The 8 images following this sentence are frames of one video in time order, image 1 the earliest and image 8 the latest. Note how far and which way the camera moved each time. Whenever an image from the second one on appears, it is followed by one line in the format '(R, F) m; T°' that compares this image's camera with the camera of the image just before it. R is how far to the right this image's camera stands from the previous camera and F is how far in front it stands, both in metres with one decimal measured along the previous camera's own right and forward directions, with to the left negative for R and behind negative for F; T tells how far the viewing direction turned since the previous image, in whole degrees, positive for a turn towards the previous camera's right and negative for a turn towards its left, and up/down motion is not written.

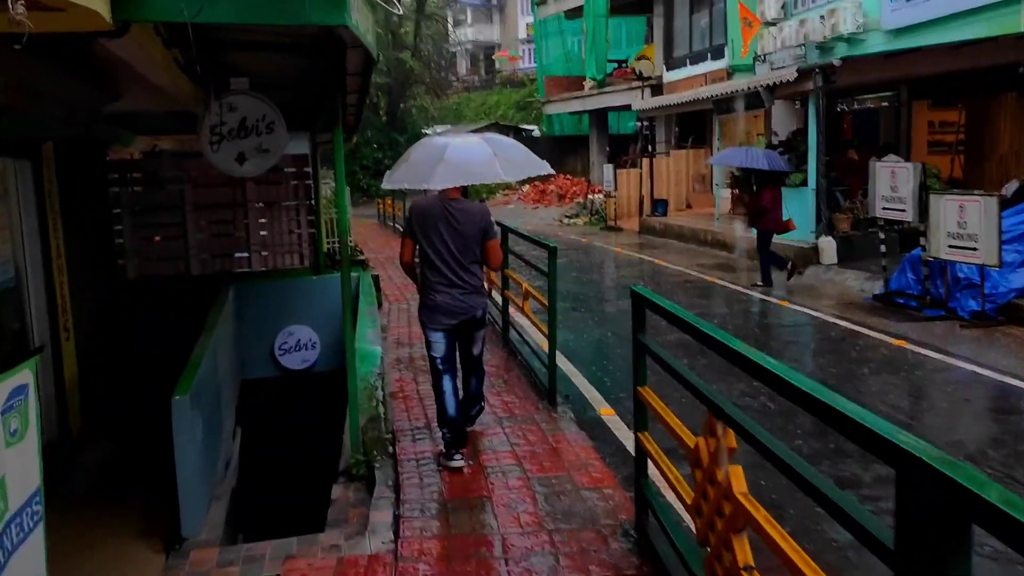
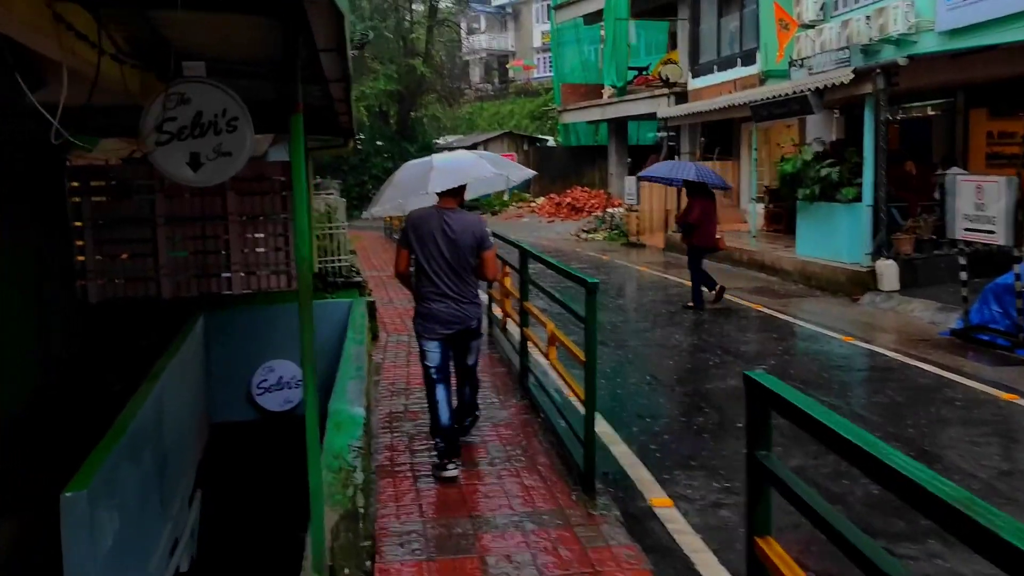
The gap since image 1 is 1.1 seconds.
(-0.1, +1.4) m; -1°
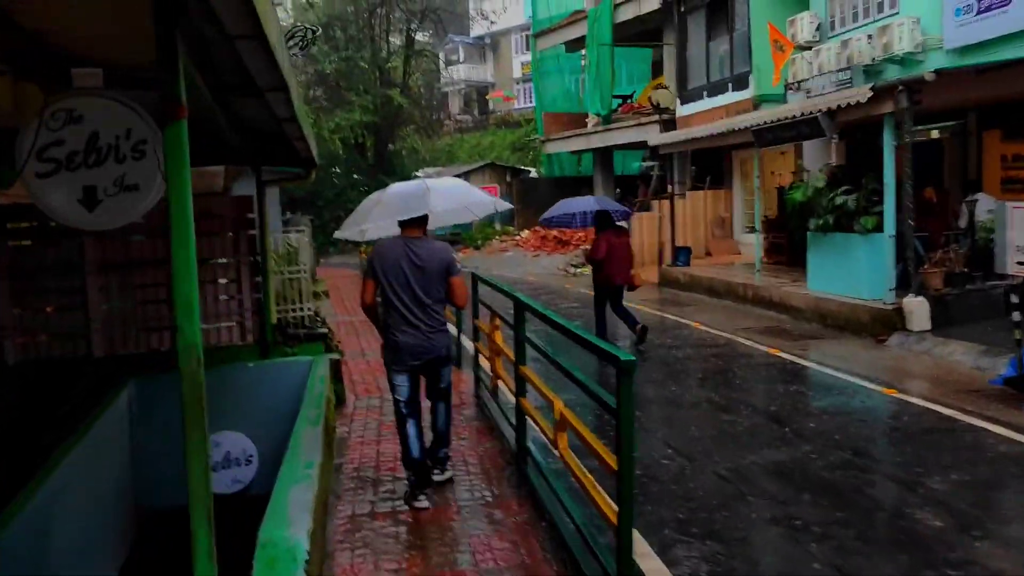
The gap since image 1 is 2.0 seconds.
(0.0, +1.2) m; +1°
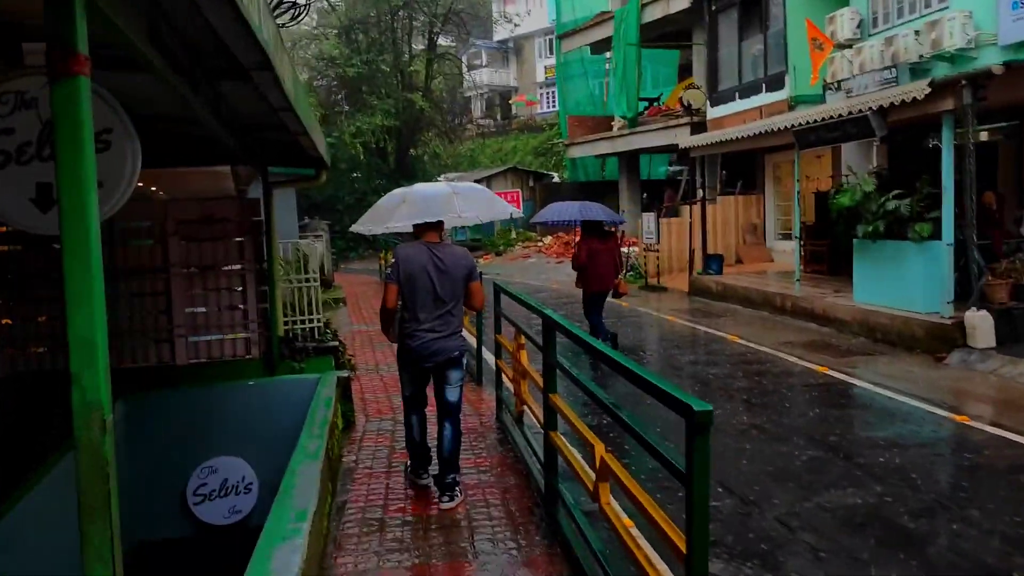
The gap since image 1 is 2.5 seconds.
(0.0, +0.7) m; -1°
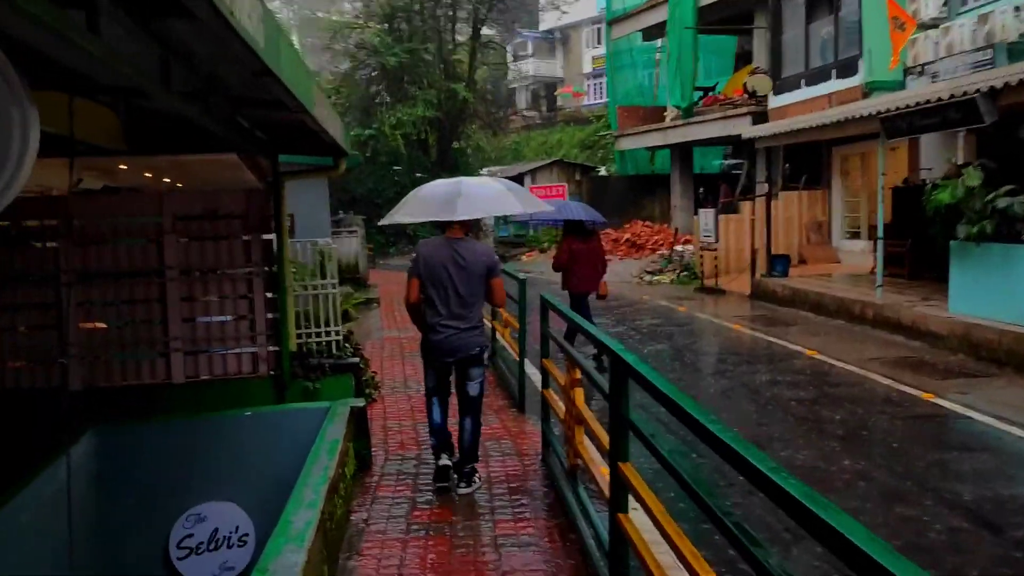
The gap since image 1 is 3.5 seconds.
(-0.1, +1.2) m; -3°
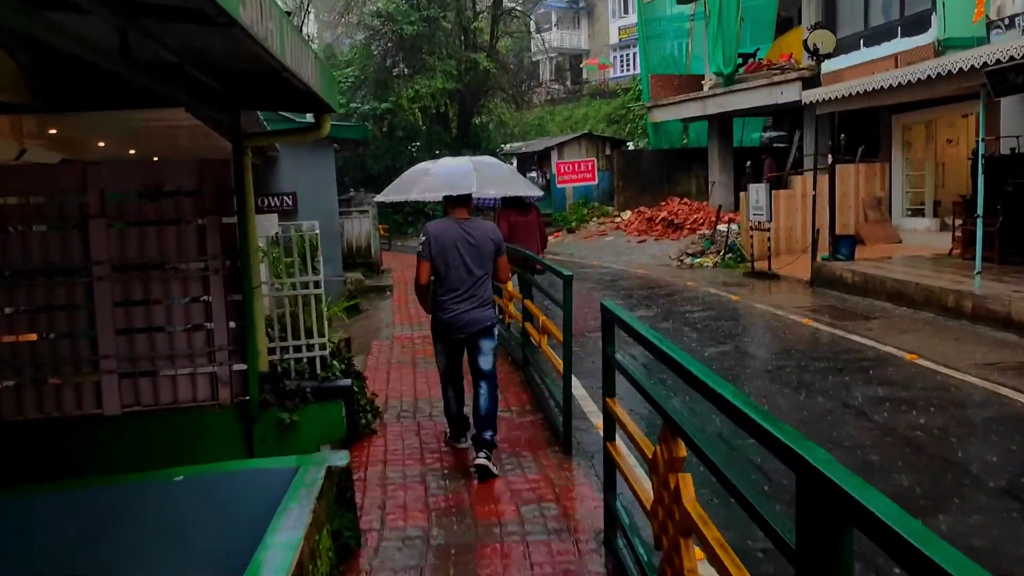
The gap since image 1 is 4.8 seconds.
(-0.1, +1.7) m; -1°
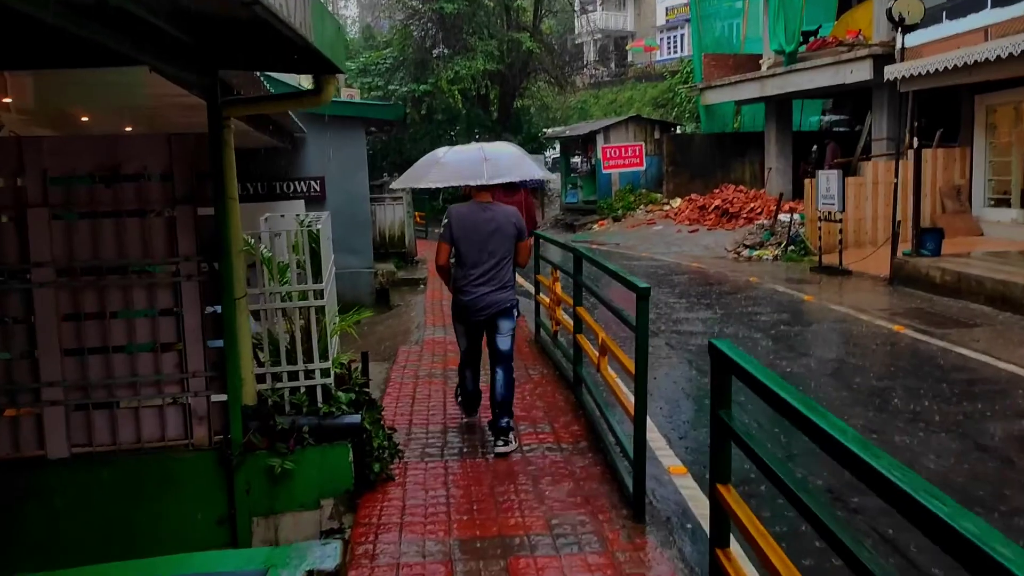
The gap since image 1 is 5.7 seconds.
(-0.1, +1.2) m; -3°
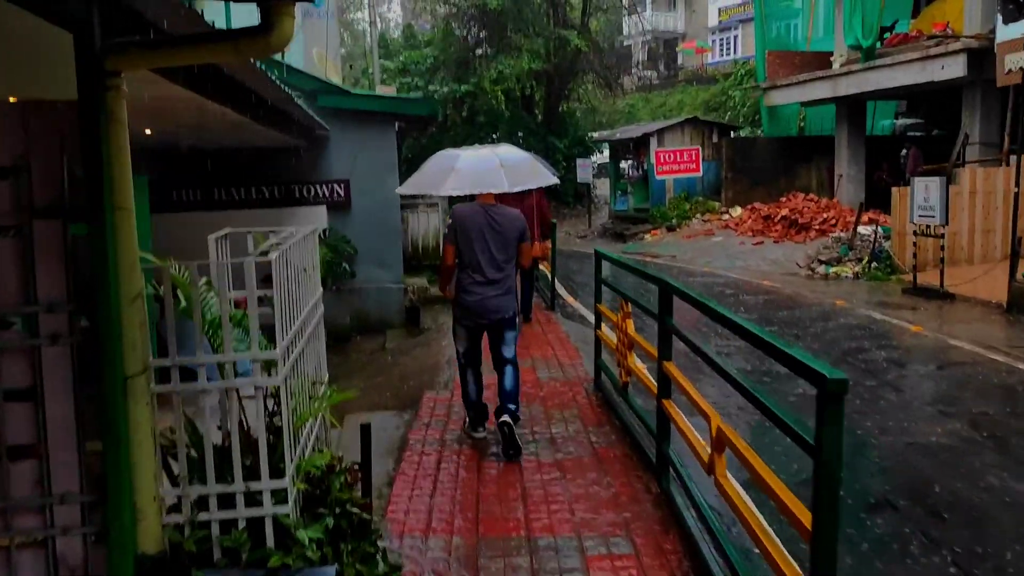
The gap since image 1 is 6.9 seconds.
(-0.1, +1.6) m; -3°
